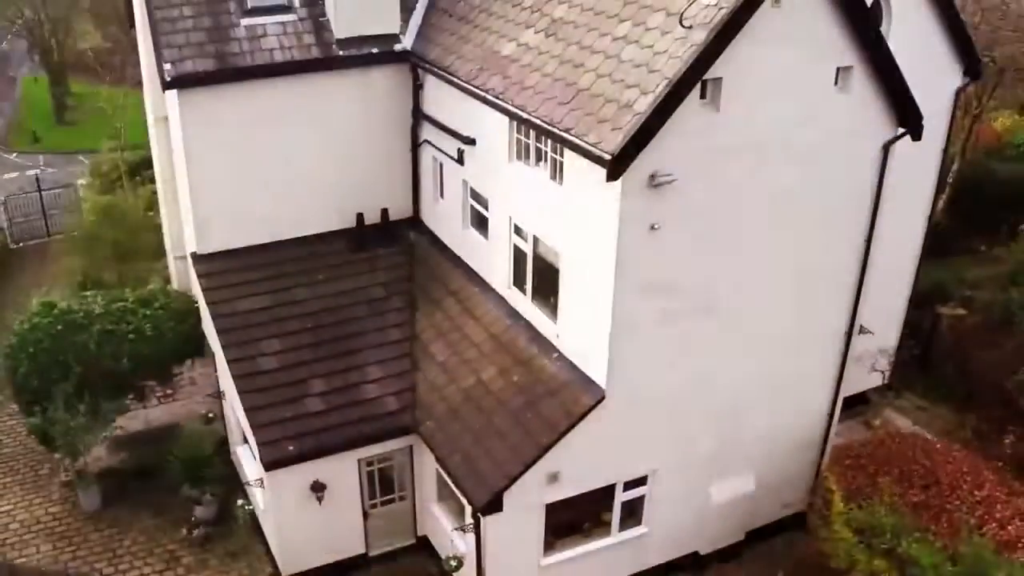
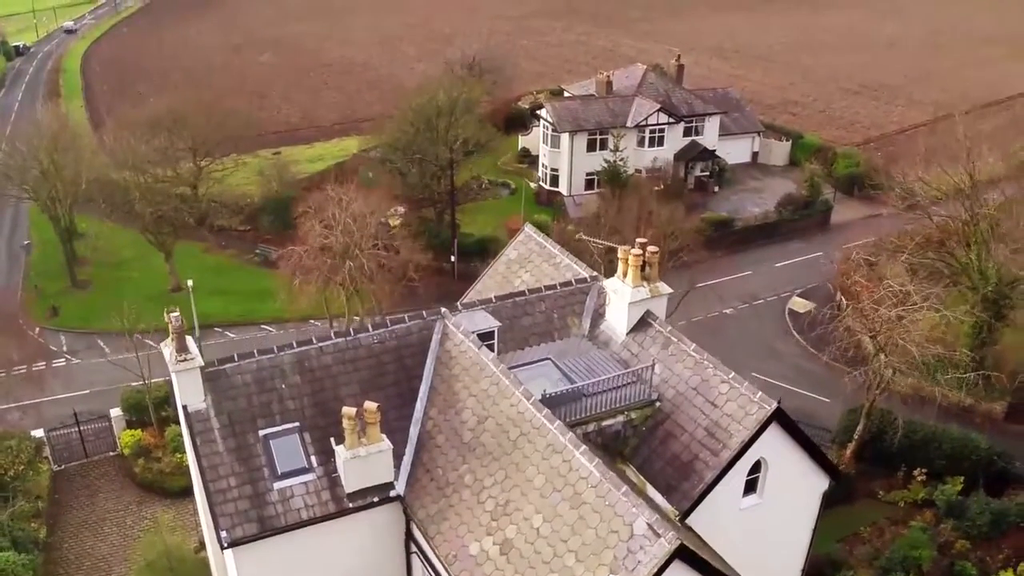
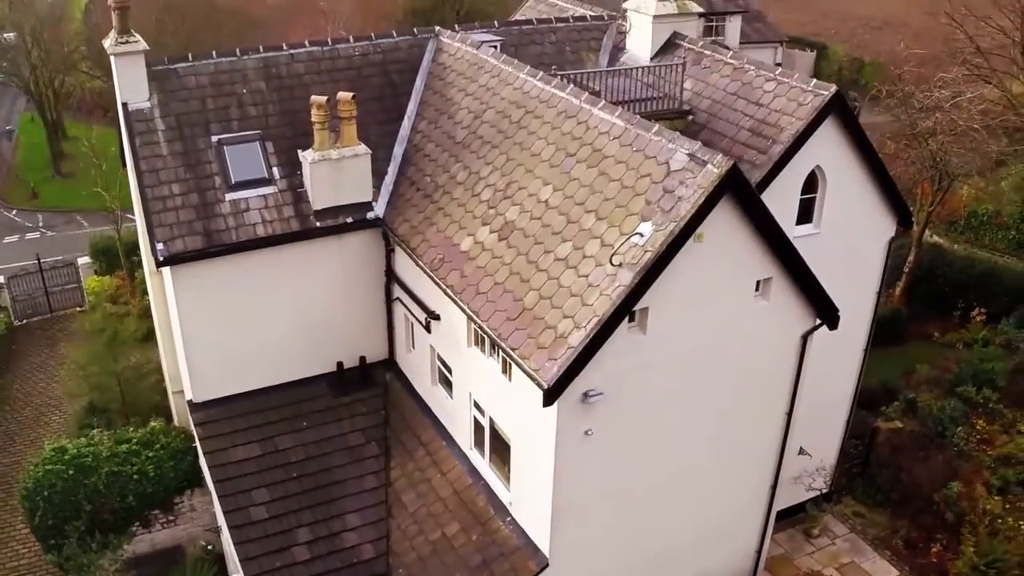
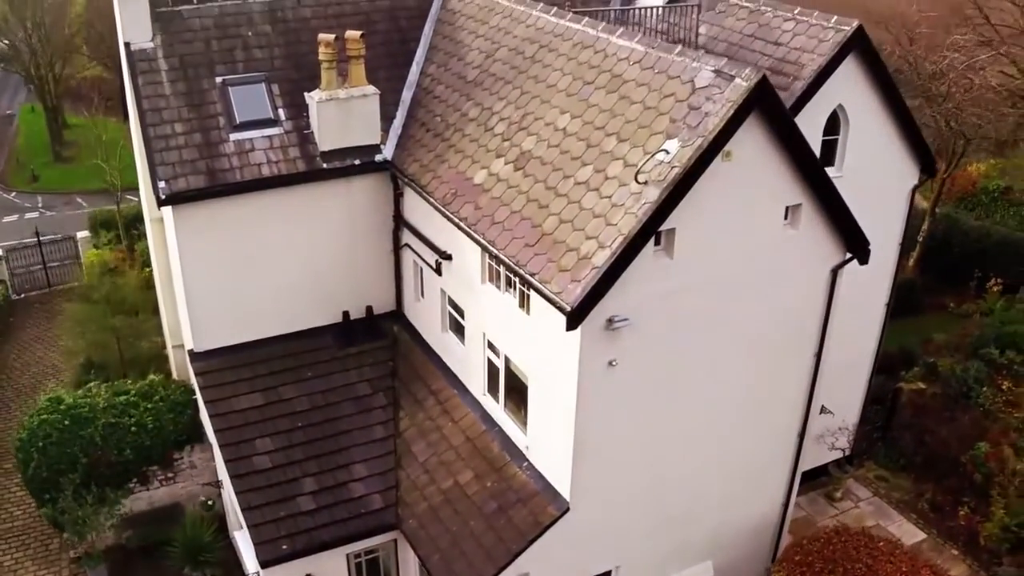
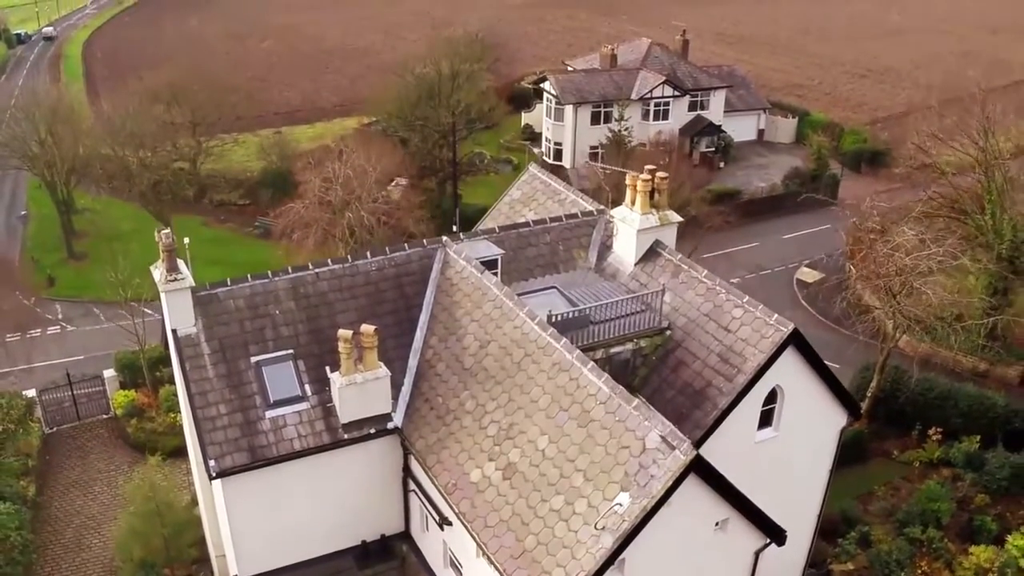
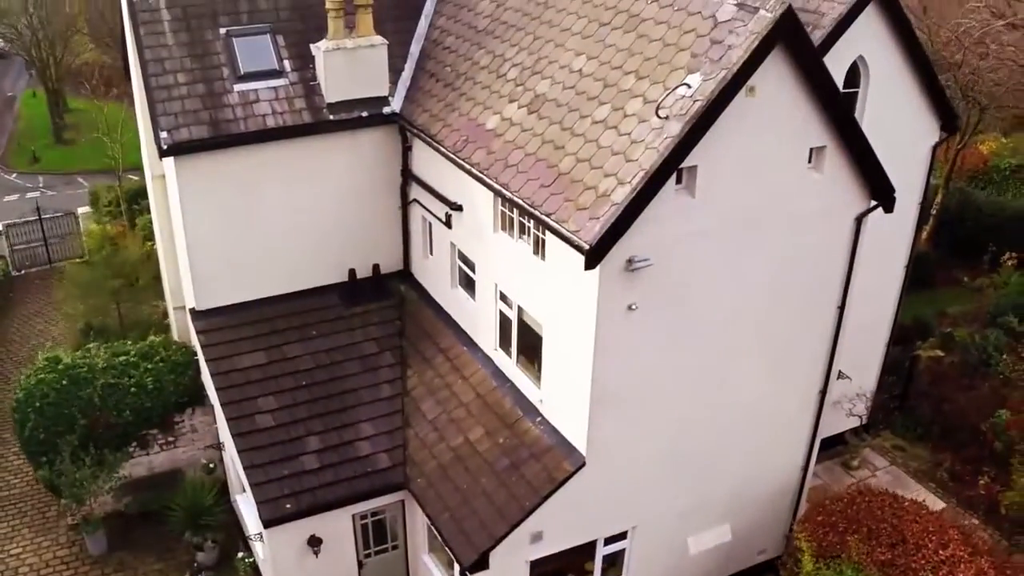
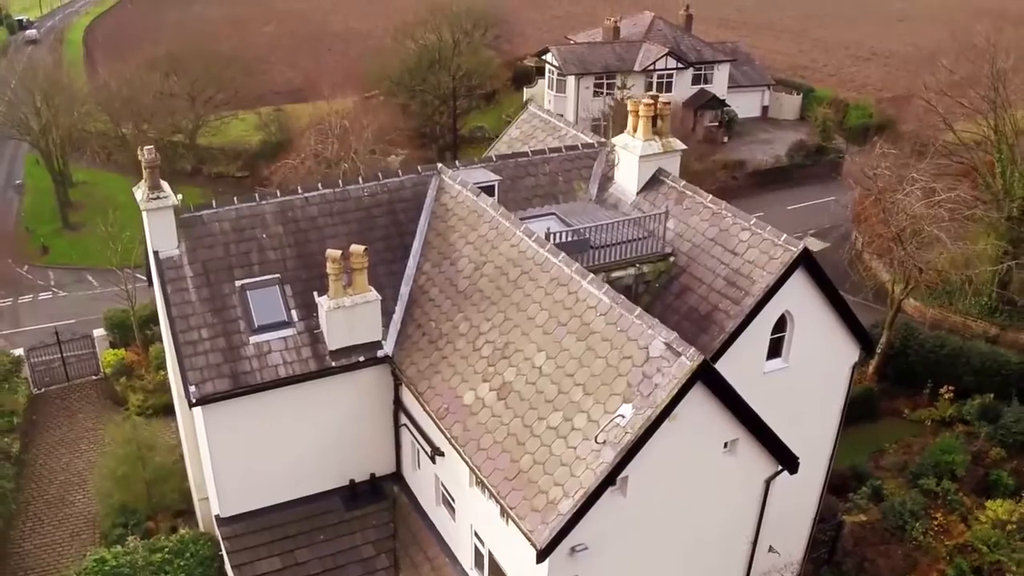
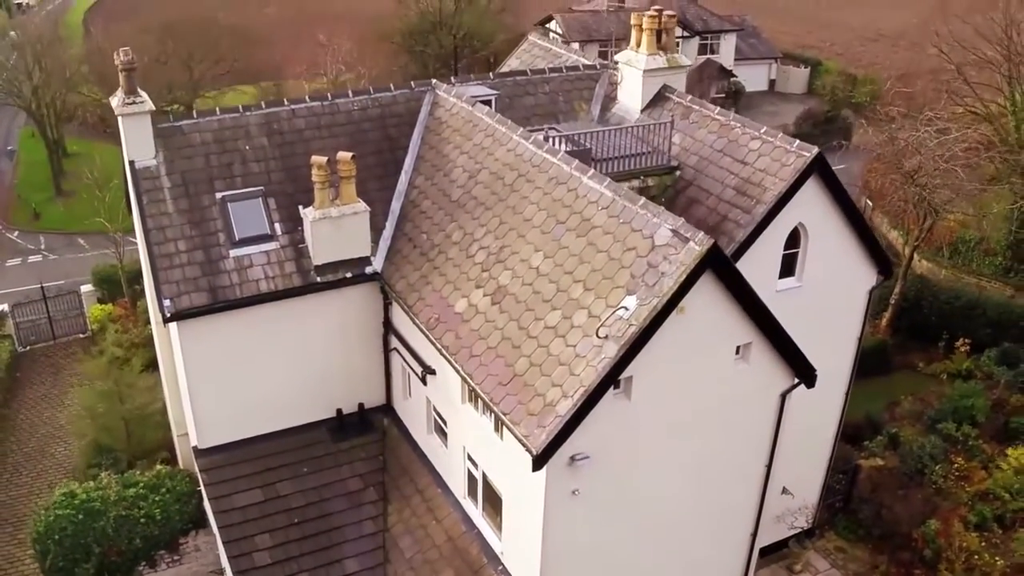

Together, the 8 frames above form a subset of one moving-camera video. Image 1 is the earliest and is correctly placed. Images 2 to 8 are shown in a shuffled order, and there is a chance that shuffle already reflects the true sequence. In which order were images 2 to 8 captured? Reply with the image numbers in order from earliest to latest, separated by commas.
6, 4, 3, 8, 7, 5, 2
